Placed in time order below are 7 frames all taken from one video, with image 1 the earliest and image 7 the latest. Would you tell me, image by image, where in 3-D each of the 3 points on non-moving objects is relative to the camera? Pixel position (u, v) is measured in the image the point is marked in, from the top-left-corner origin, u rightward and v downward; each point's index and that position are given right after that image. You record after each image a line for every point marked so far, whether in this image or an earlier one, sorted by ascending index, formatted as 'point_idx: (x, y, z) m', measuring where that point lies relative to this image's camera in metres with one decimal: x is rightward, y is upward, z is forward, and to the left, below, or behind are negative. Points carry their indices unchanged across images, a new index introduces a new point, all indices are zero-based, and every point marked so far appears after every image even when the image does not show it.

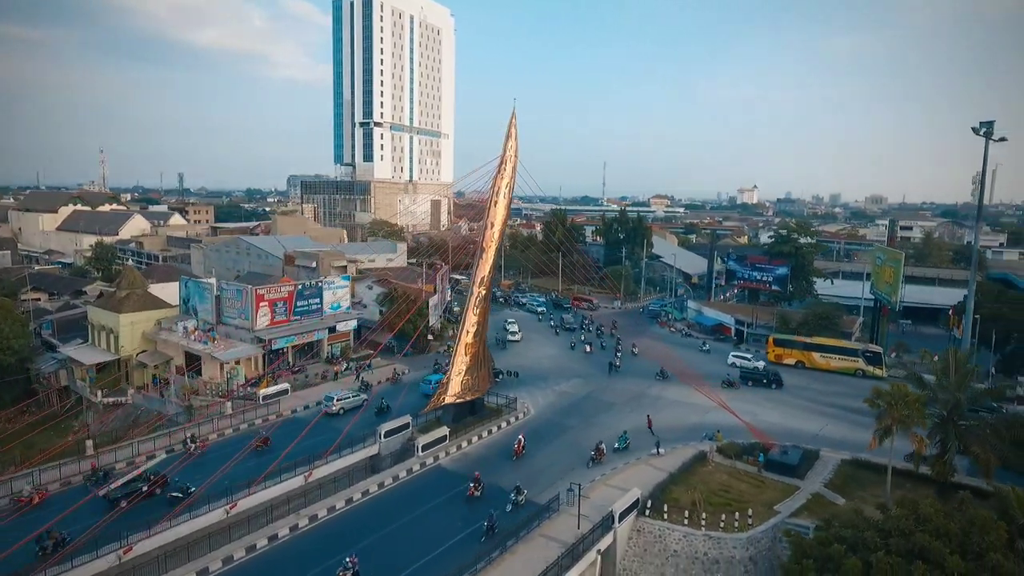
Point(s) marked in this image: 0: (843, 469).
0: (+9.1, -5.0, +18.7) m
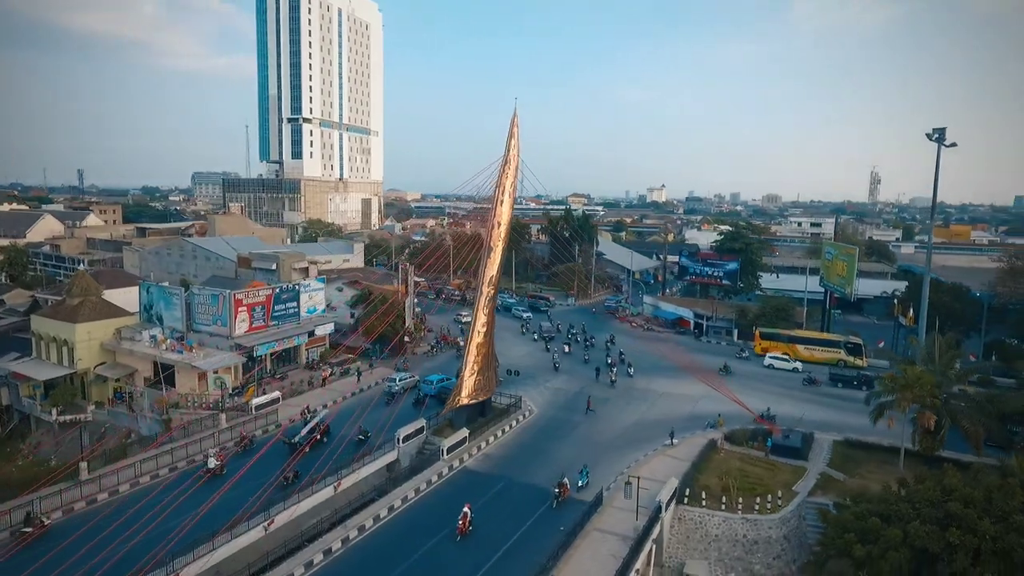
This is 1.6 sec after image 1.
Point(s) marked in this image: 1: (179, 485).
0: (+9.8, -4.8, +20.3) m
1: (-8.8, -5.2, +18.0) m
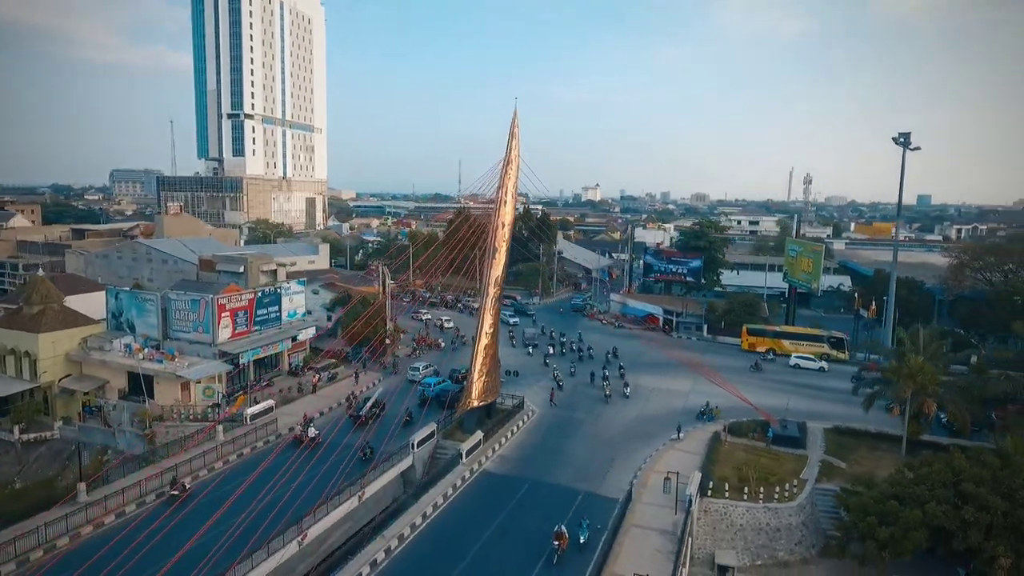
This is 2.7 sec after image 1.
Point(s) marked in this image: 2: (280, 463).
0: (+10.1, -4.7, +21.5) m
1: (-8.1, -5.4, +17.1) m
2: (-6.5, -4.9, +19.3) m
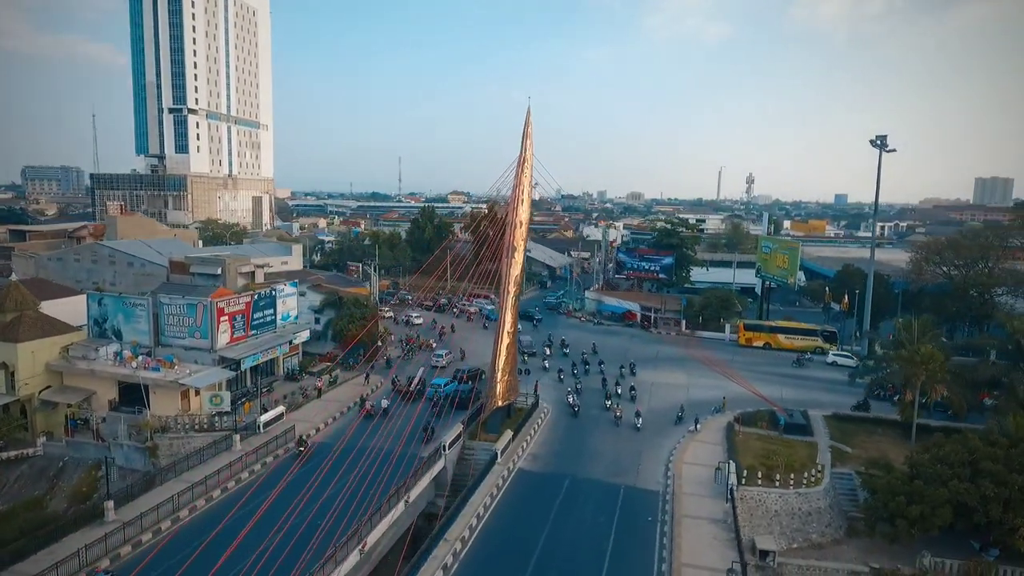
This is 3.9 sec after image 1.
0: (+10.7, -4.5, +22.7) m
1: (-6.8, -5.5, +16.3) m
2: (-5.6, -5.0, +18.7) m
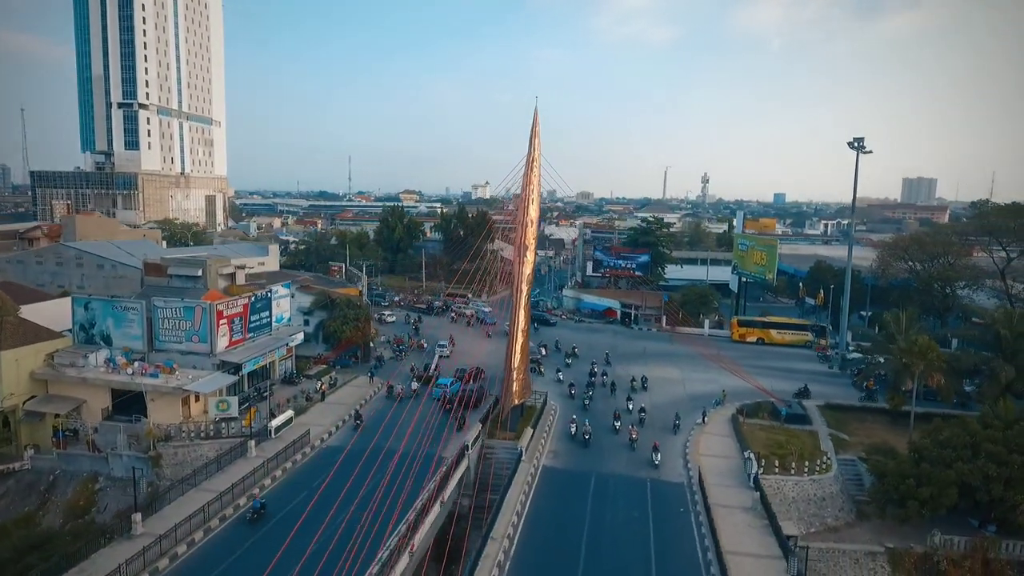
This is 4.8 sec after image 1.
0: (+11.1, -4.4, +23.7) m
1: (-5.9, -5.5, +15.9) m
2: (-4.8, -5.0, +18.3) m
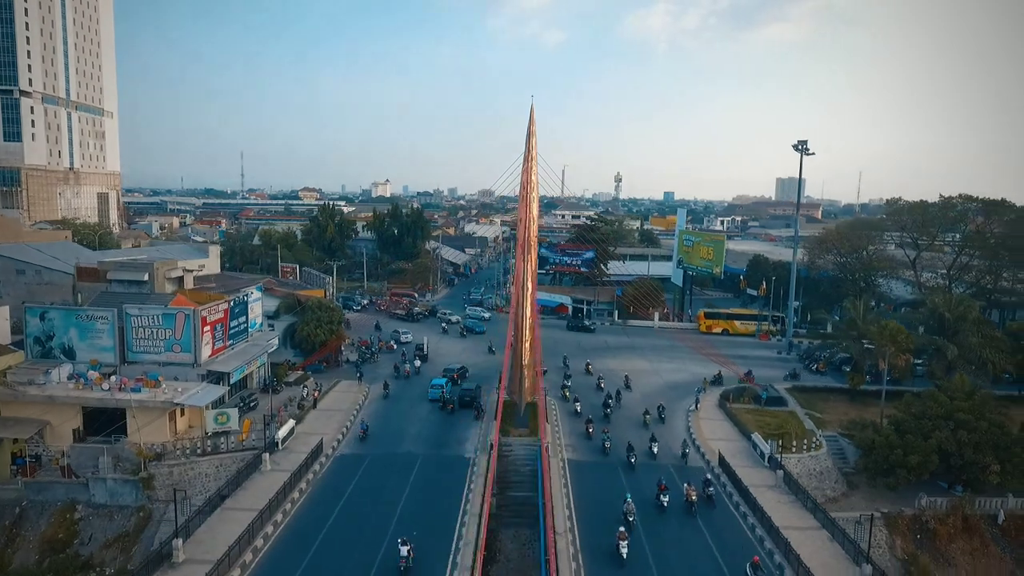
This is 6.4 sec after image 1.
0: (+10.8, -4.0, +25.6) m
1: (-4.5, -5.5, +15.0) m
2: (-3.9, -5.0, +17.6) m
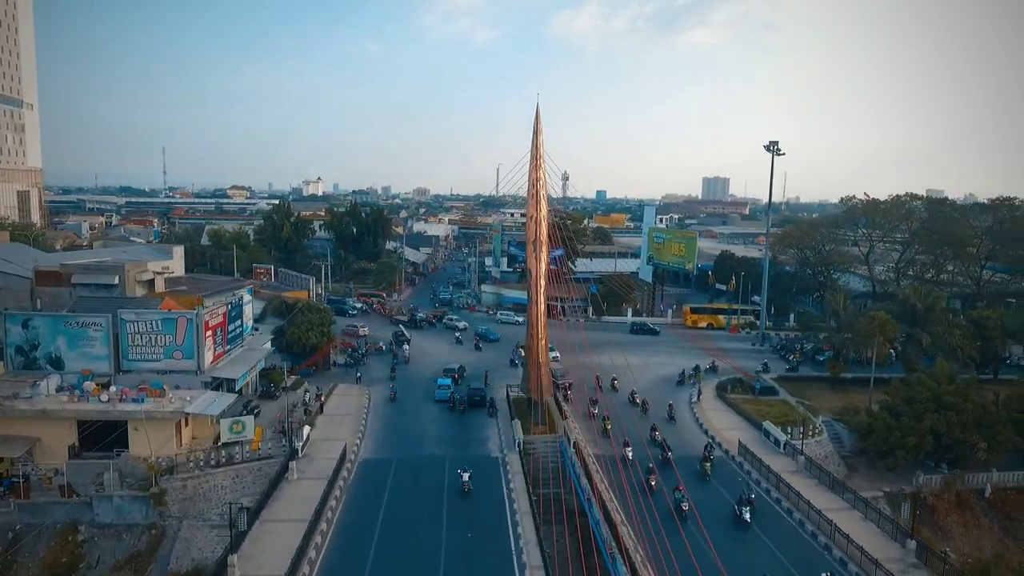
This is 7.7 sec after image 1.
0: (+10.7, -3.8, +26.7) m
1: (-3.3, -5.5, +14.5) m
2: (-3.0, -5.0, +17.1) m
